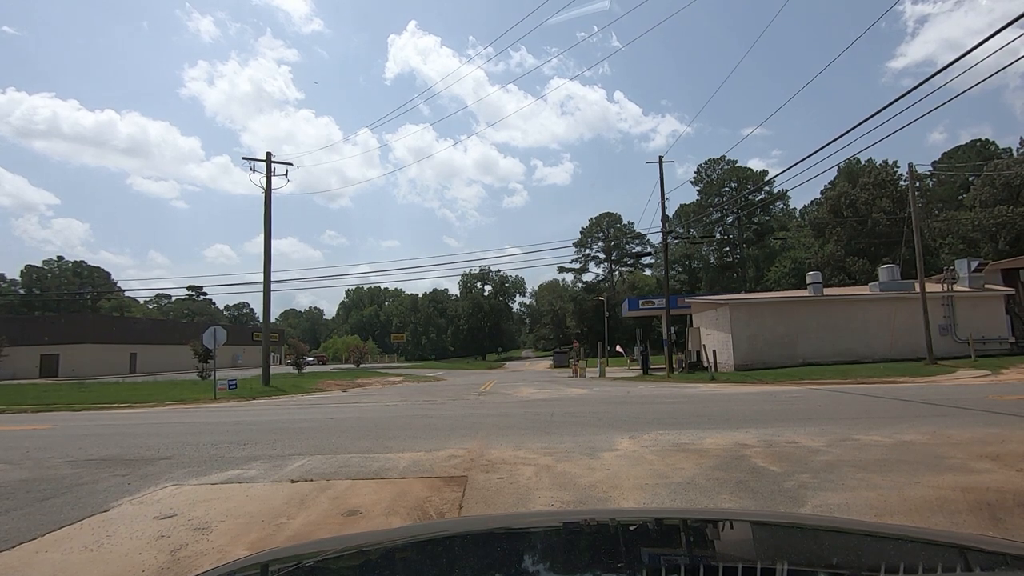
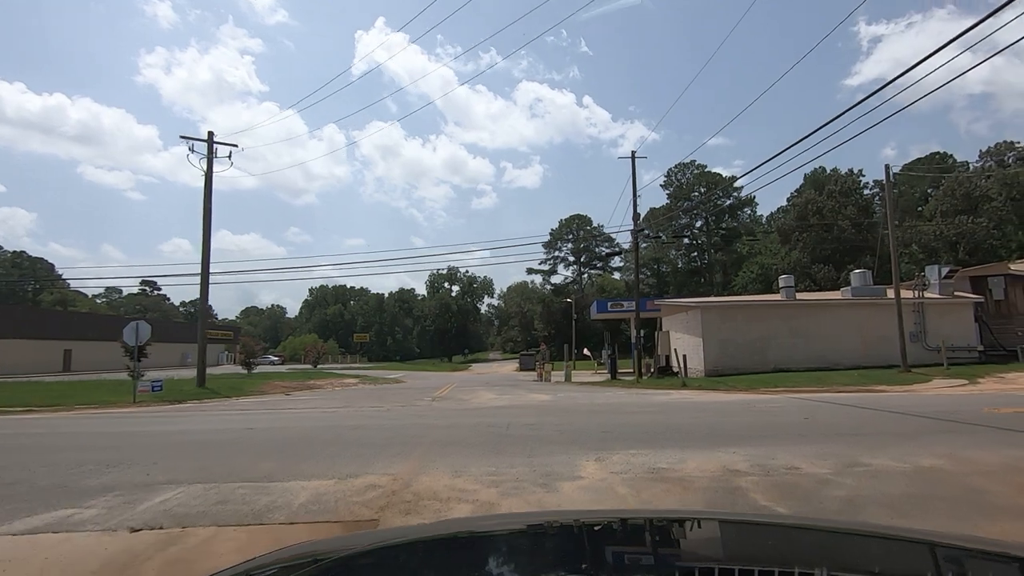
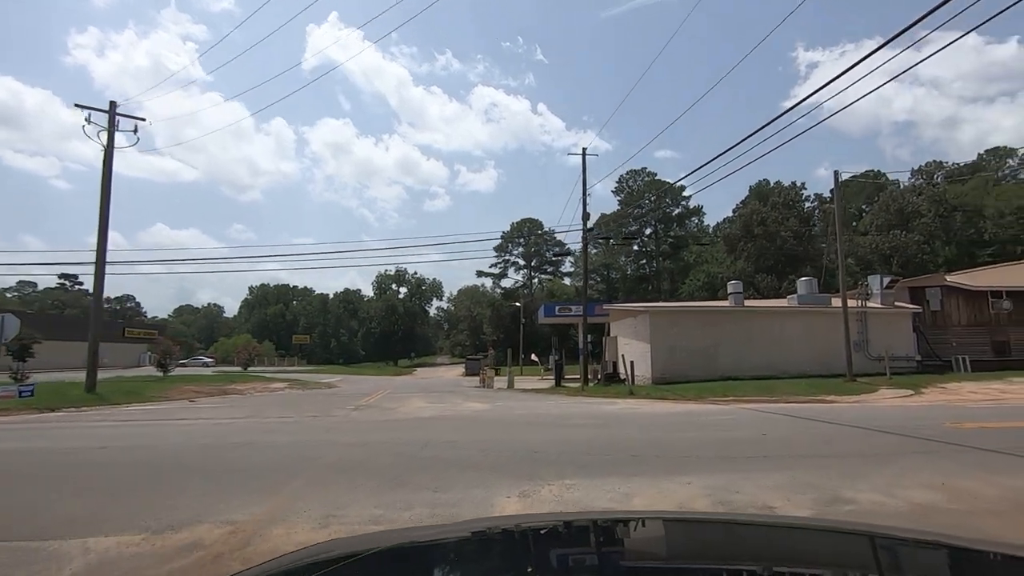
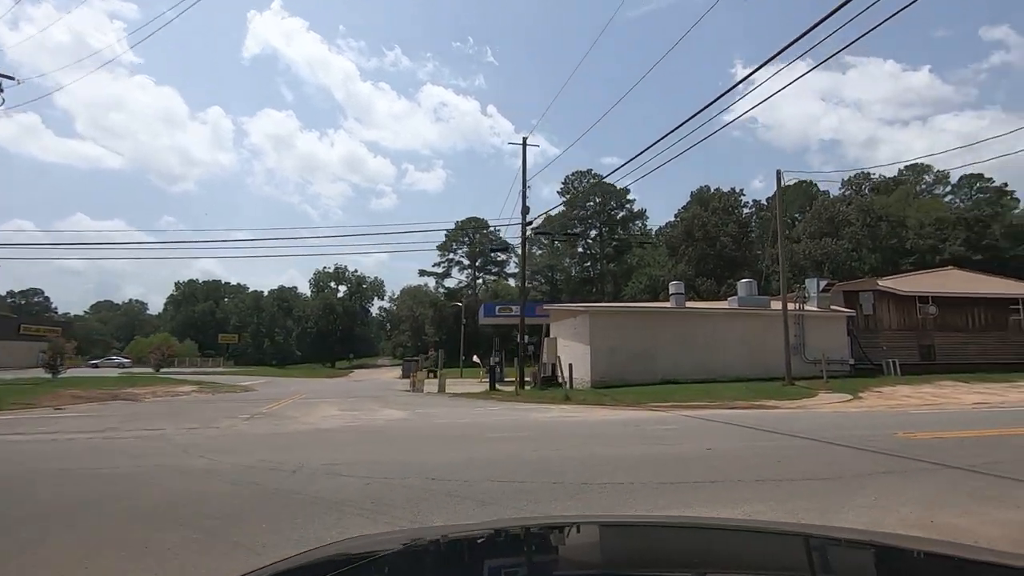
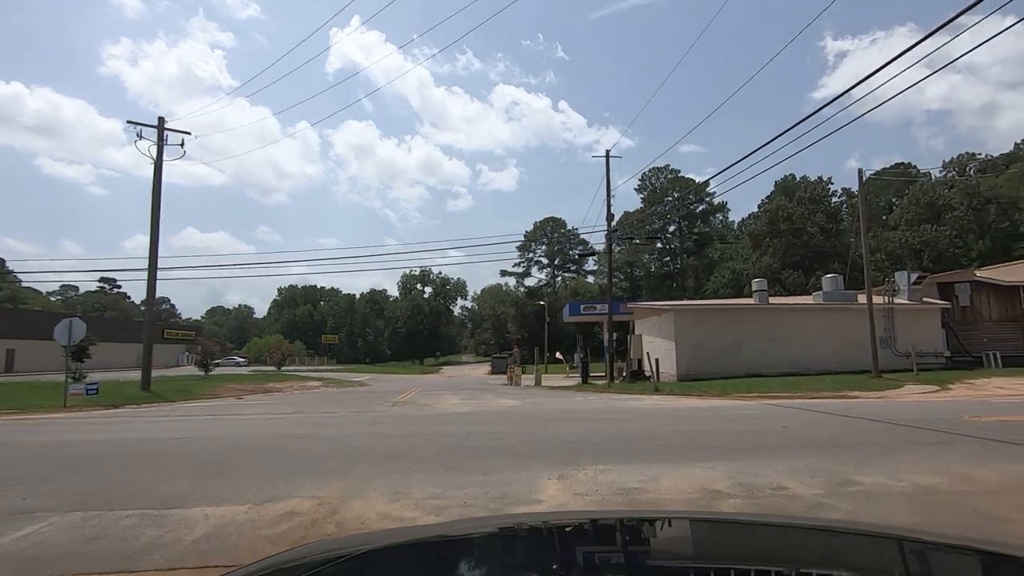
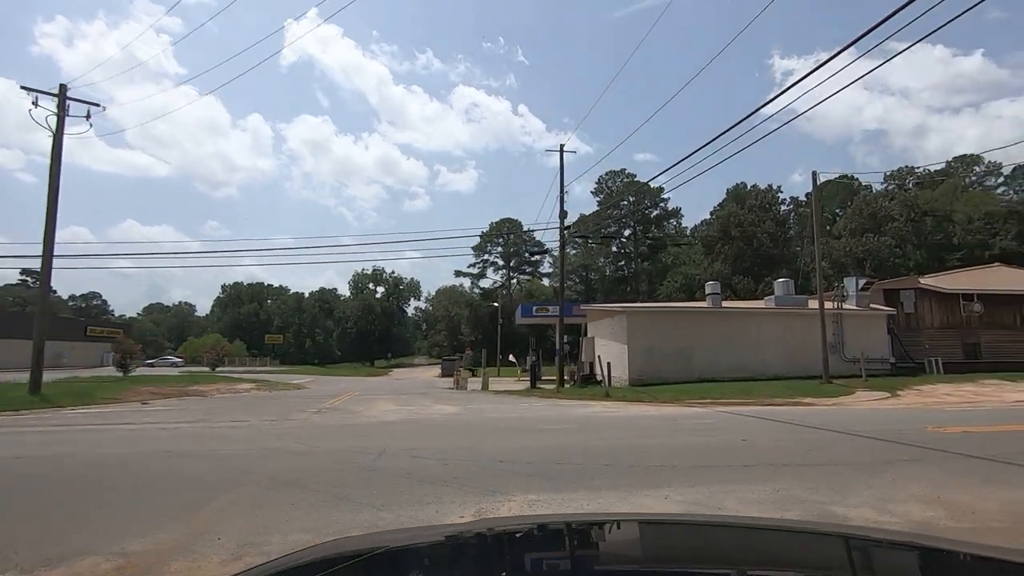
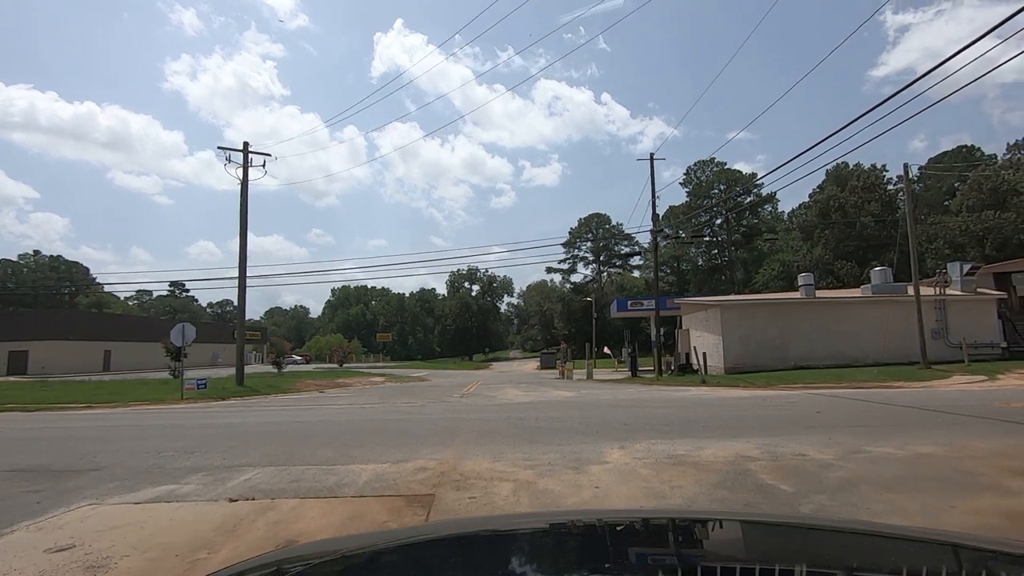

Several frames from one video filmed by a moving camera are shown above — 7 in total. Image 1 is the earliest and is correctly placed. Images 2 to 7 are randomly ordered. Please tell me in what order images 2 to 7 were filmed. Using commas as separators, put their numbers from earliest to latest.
7, 2, 5, 3, 6, 4
